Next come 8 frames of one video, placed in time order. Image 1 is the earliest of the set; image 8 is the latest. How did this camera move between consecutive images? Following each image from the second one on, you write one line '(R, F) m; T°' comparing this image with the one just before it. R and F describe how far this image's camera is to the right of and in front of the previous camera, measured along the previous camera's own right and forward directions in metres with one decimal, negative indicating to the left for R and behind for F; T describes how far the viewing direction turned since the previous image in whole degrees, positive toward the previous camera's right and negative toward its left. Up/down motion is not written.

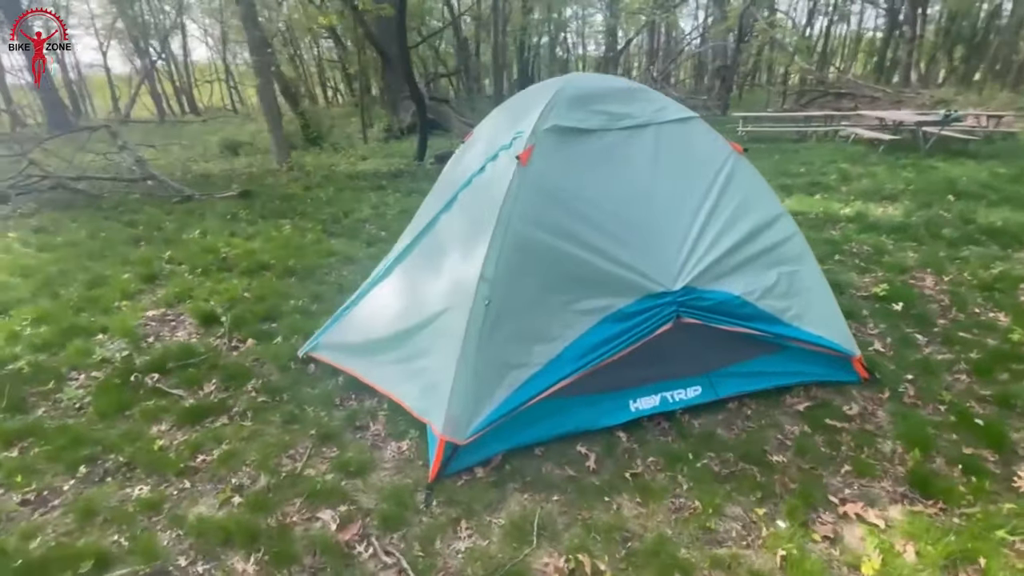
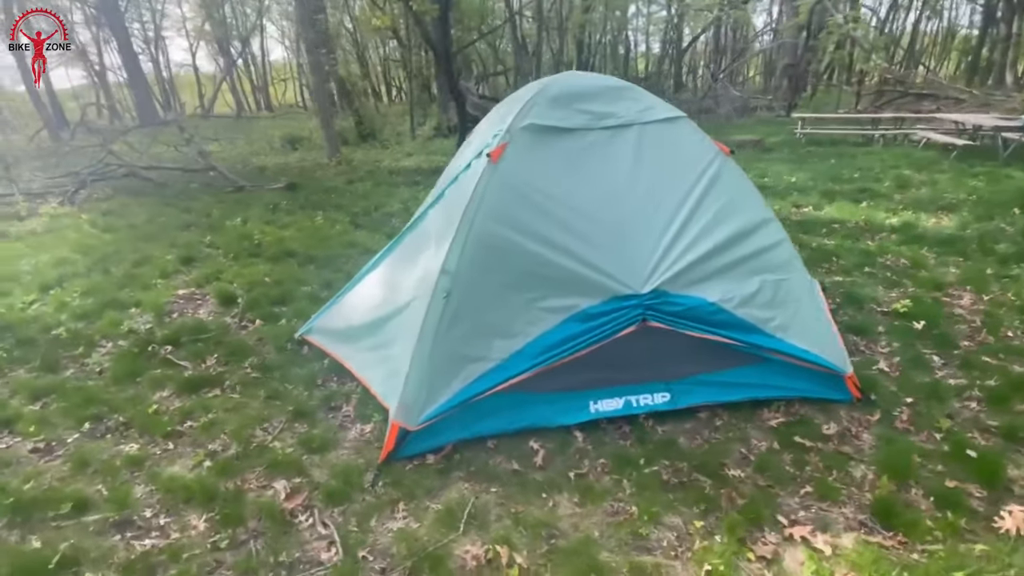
(+0.8, 0.0) m; -6°
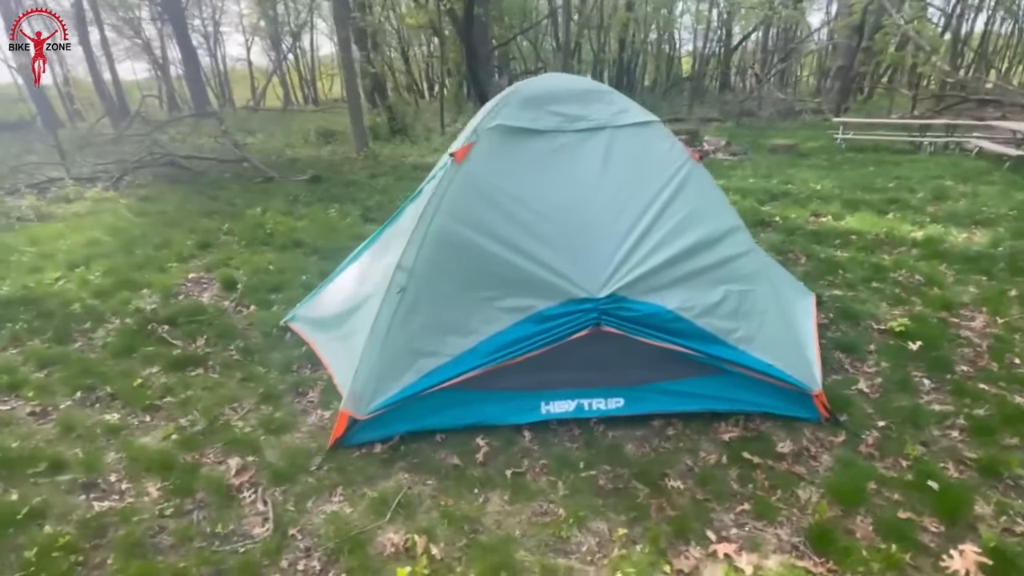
(+0.7, 0.0) m; -4°
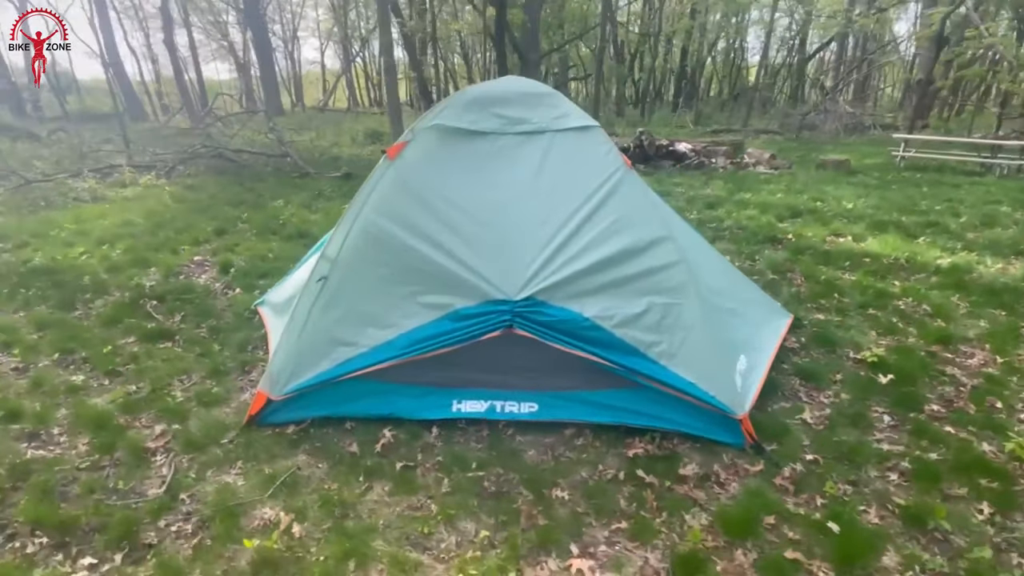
(+1.2, 0.0) m; -6°
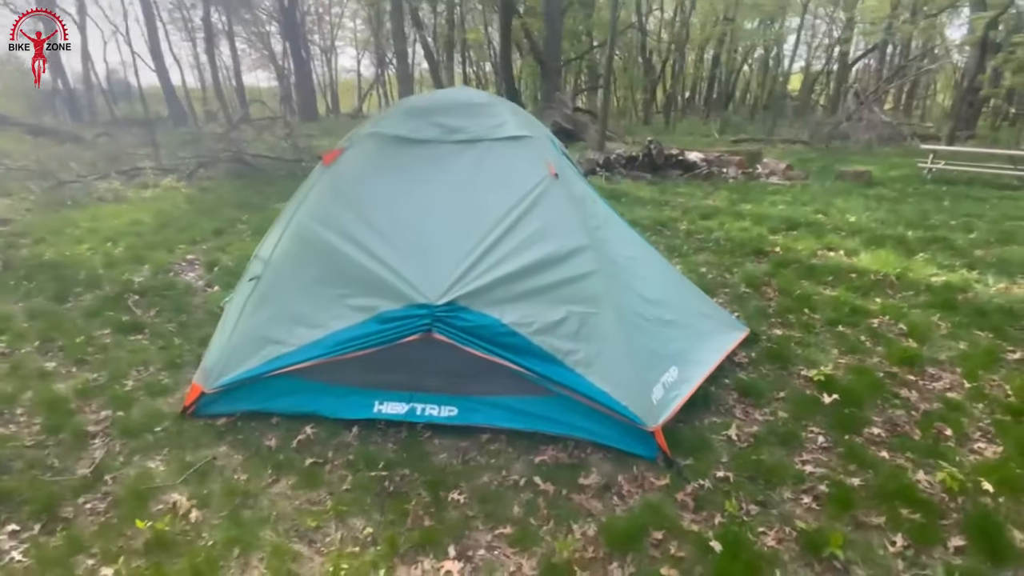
(+1.0, 0.0) m; -4°
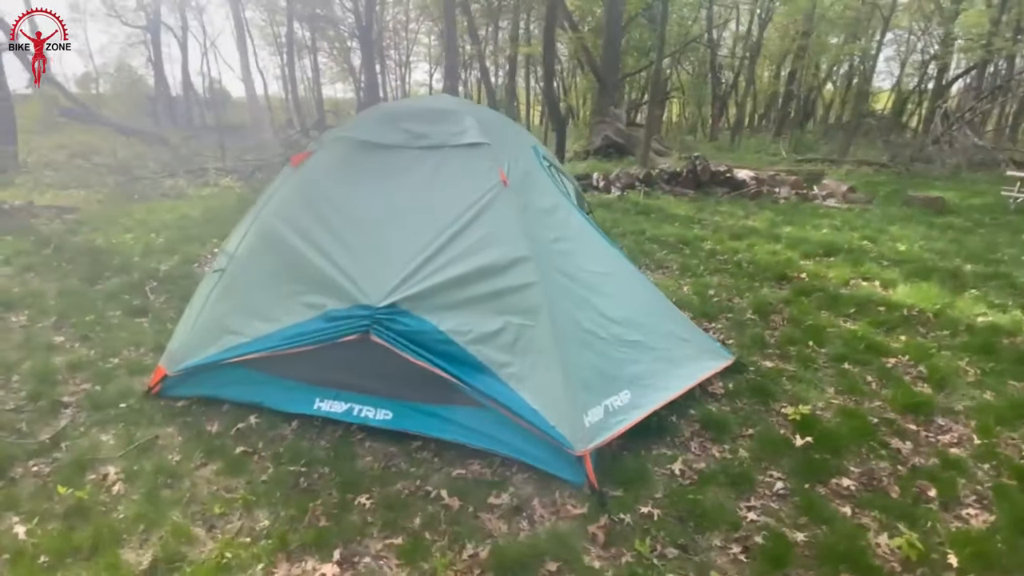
(+1.1, +0.2) m; -7°
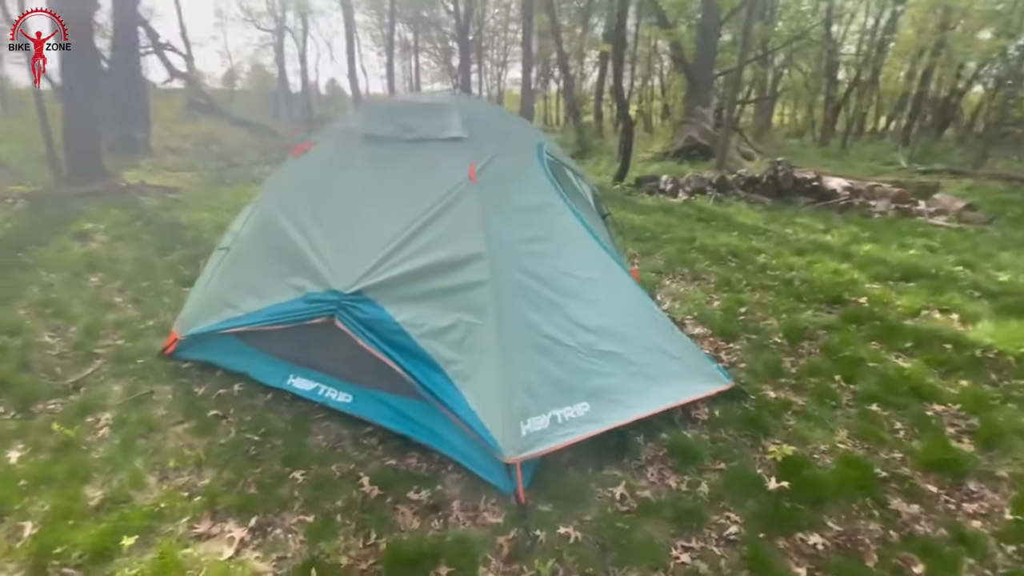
(+1.1, +0.2) m; -10°
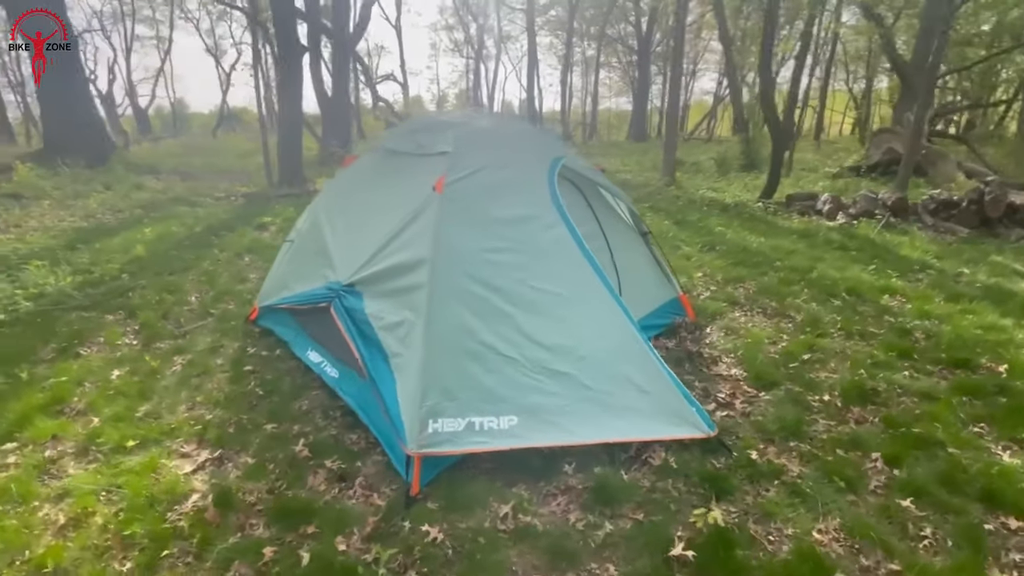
(+2.0, +0.3) m; -21°
